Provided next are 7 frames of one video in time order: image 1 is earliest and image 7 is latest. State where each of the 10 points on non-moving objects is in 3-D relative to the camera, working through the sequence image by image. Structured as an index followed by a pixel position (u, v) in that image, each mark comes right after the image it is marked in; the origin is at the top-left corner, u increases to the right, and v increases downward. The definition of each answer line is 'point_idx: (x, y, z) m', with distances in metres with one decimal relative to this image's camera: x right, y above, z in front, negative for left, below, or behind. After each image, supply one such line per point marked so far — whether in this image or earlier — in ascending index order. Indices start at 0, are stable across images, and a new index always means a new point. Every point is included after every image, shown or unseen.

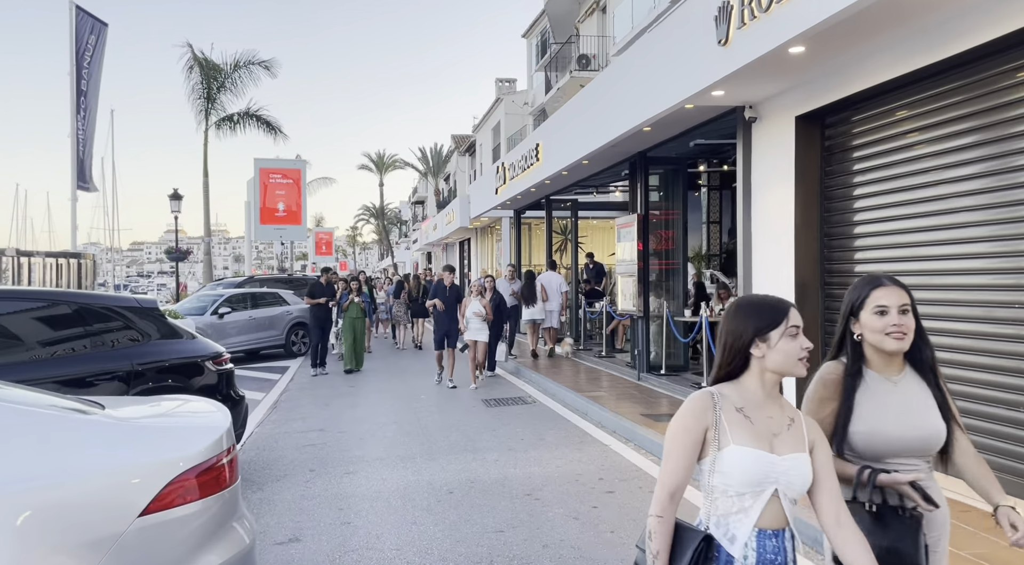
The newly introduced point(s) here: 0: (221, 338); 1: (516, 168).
0: (-6.5, -1.2, +17.1) m
1: (+0.1, +2.4, +15.9) m
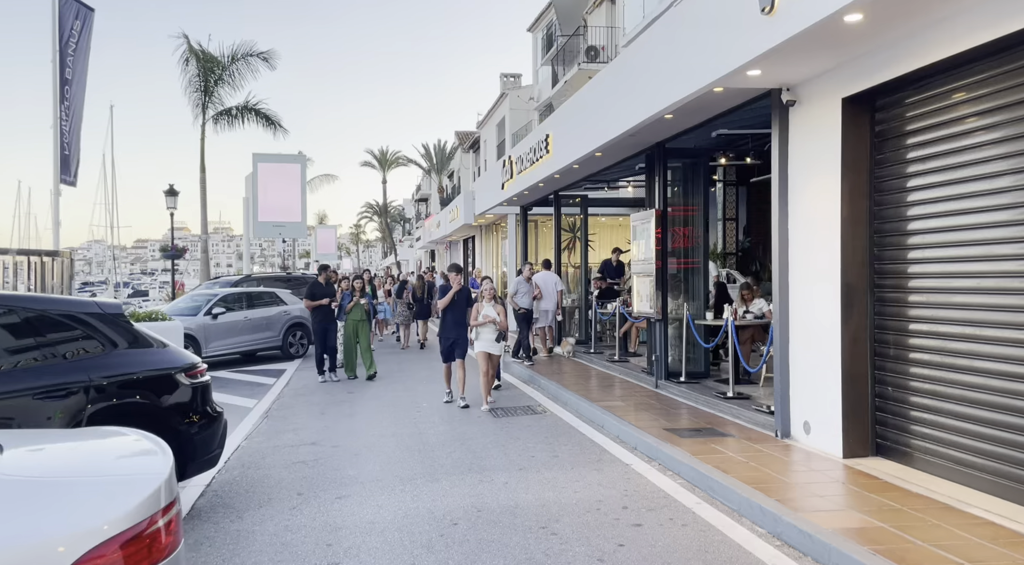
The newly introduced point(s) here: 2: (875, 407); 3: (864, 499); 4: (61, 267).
0: (-6.3, -1.2, +16.3) m
1: (+0.3, +2.4, +15.1) m
2: (+3.1, -1.1, +6.6) m
3: (+2.6, -1.6, +5.6) m
4: (-6.8, +0.2, +11.5) m
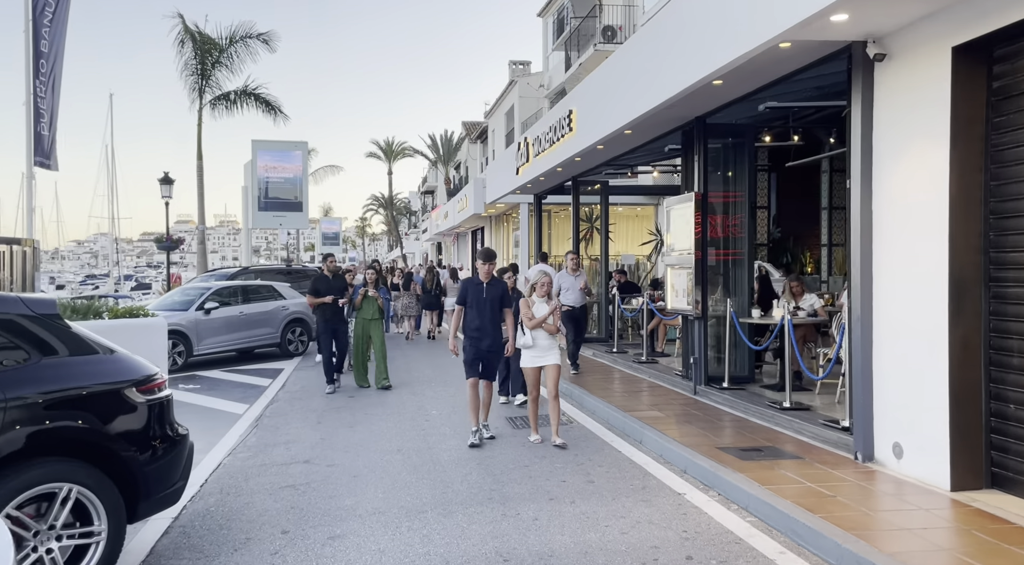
0: (-6.0, -1.1, +15.2) m
1: (+0.5, +2.5, +13.9) m
2: (+3.4, -1.0, +5.4) m
3: (+2.8, -1.5, +4.3) m
4: (-6.5, +0.3, +10.3) m
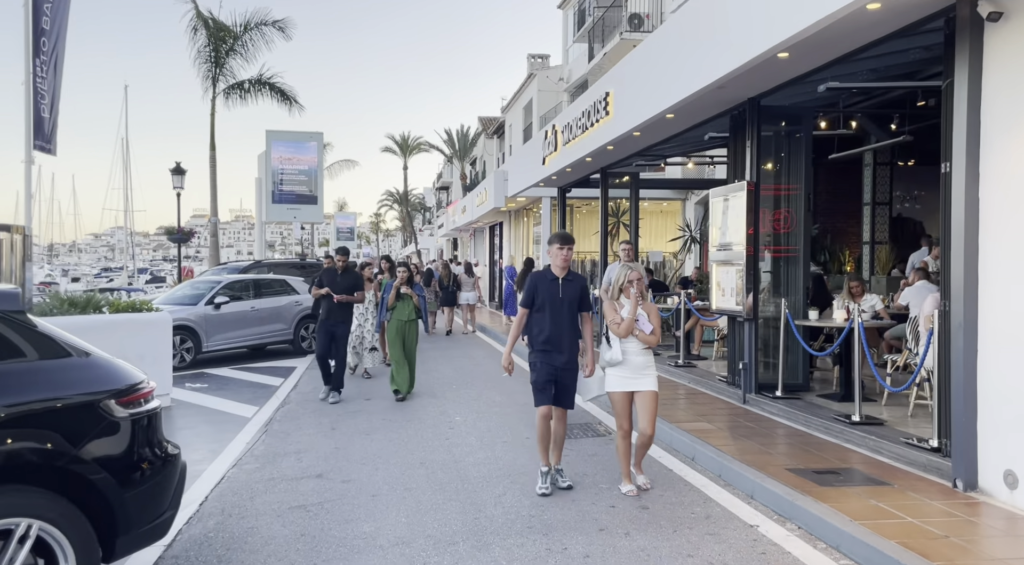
0: (-5.6, -1.0, +14.5) m
1: (+1.0, +2.6, +13.0) m
2: (+3.7, -1.0, +4.5) m
3: (+3.0, -1.5, +3.5) m
4: (-6.2, +0.4, +9.6) m
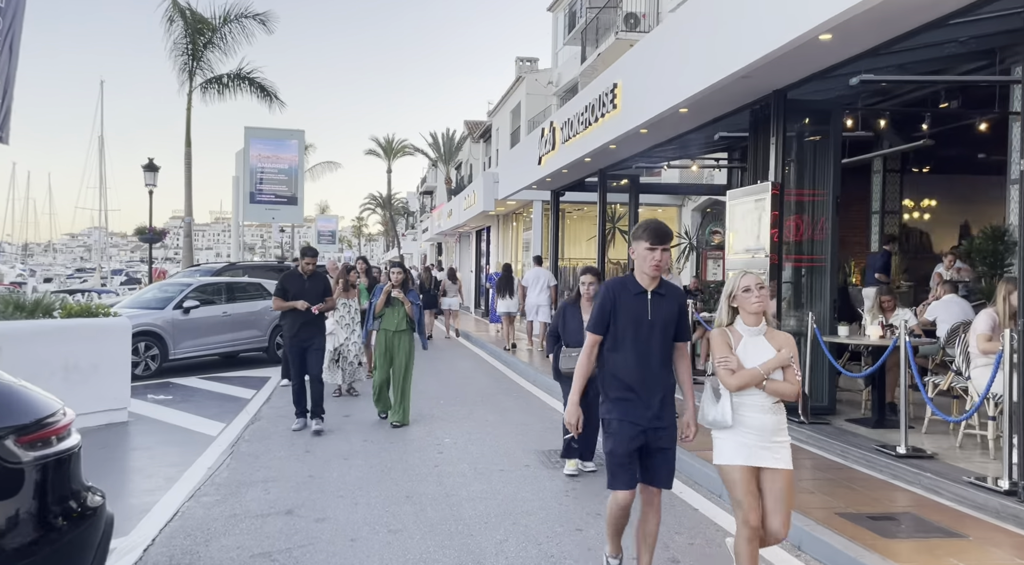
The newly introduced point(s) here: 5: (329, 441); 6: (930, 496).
0: (-5.7, -1.0, +13.4) m
1: (+0.9, +2.5, +12.2) m
2: (+3.7, -1.1, +3.7) m
3: (+3.1, -1.6, +2.7) m
4: (-6.2, +0.4, +8.6) m
5: (-1.9, -1.7, +8.0) m
6: (+3.0, -1.5, +5.6) m
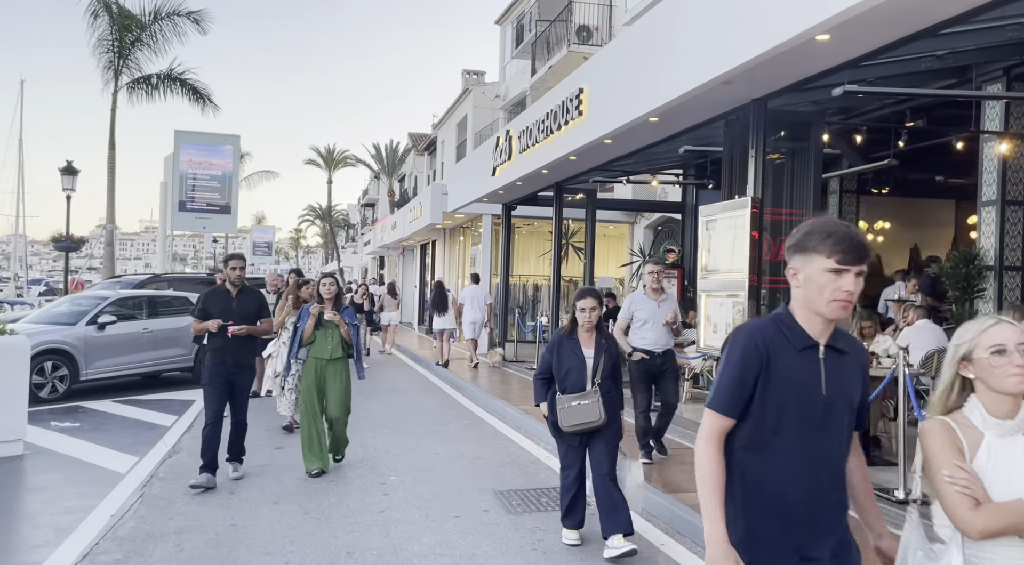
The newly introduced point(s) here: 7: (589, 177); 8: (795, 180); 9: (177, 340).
0: (-6.6, -1.2, +12.2) m
1: (+0.2, +2.2, +11.5) m
2: (+3.6, -1.3, +3.2) m
3: (+3.1, -1.7, +2.1) m
4: (-6.6, +0.3, +7.4) m
5: (-2.3, -1.8, +7.0) m
6: (+2.8, -1.7, +5.0) m
7: (+1.3, +1.7, +12.4) m
8: (+2.8, +1.1, +7.8) m
9: (-5.9, -1.0, +13.4) m
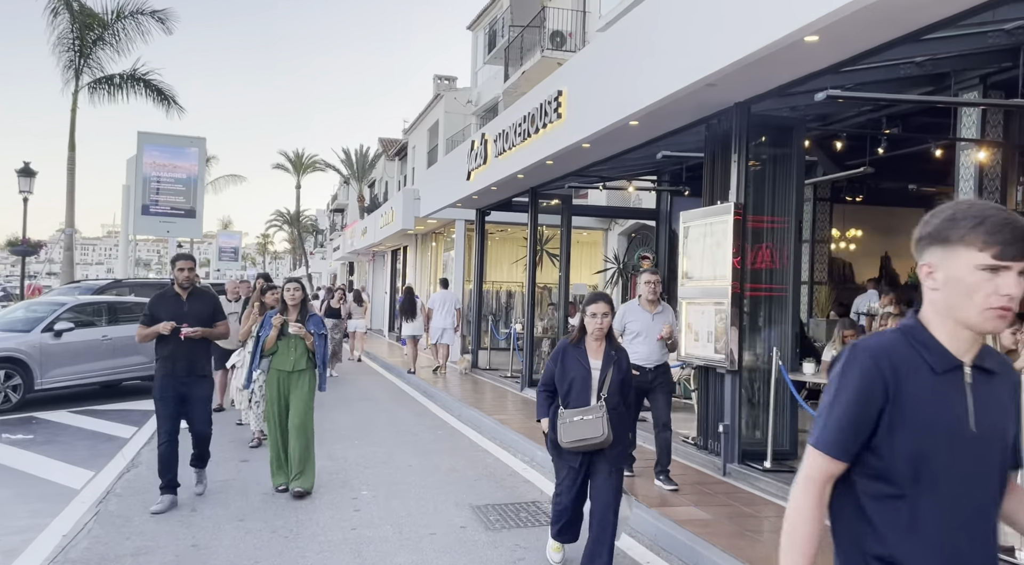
0: (-7.0, -1.3, +11.7) m
1: (-0.2, +2.1, +11.3) m
2: (+3.6, -1.3, +3.1) m
3: (+3.1, -1.8, +2.0) m
4: (-6.8, +0.3, +6.9) m
5: (-2.5, -1.9, +6.7) m
6: (+2.7, -1.8, +4.8) m
7: (+0.9, +1.6, +12.2) m
8: (+2.6, +1.0, +7.6) m
9: (-6.3, -1.1, +12.9) m
